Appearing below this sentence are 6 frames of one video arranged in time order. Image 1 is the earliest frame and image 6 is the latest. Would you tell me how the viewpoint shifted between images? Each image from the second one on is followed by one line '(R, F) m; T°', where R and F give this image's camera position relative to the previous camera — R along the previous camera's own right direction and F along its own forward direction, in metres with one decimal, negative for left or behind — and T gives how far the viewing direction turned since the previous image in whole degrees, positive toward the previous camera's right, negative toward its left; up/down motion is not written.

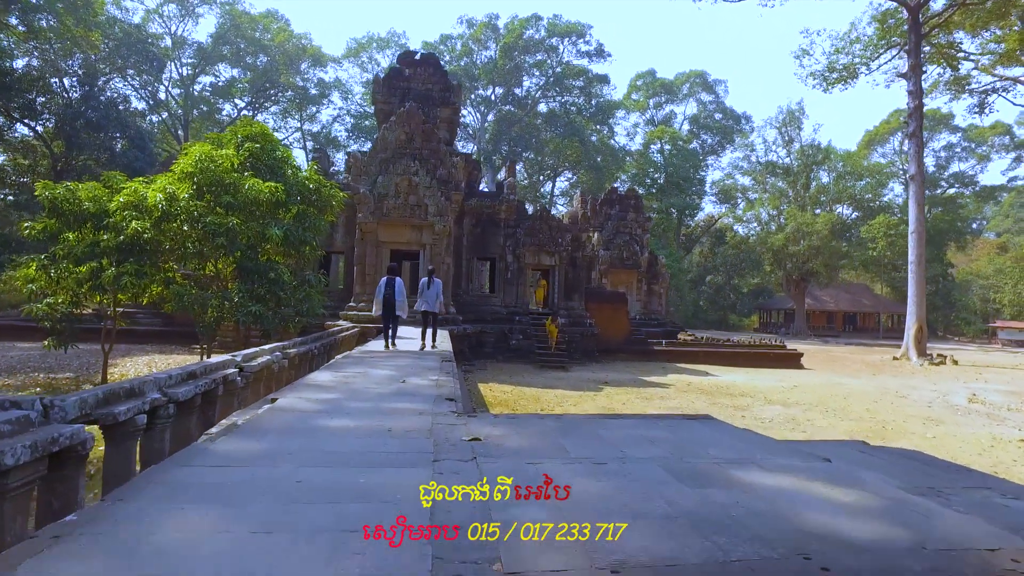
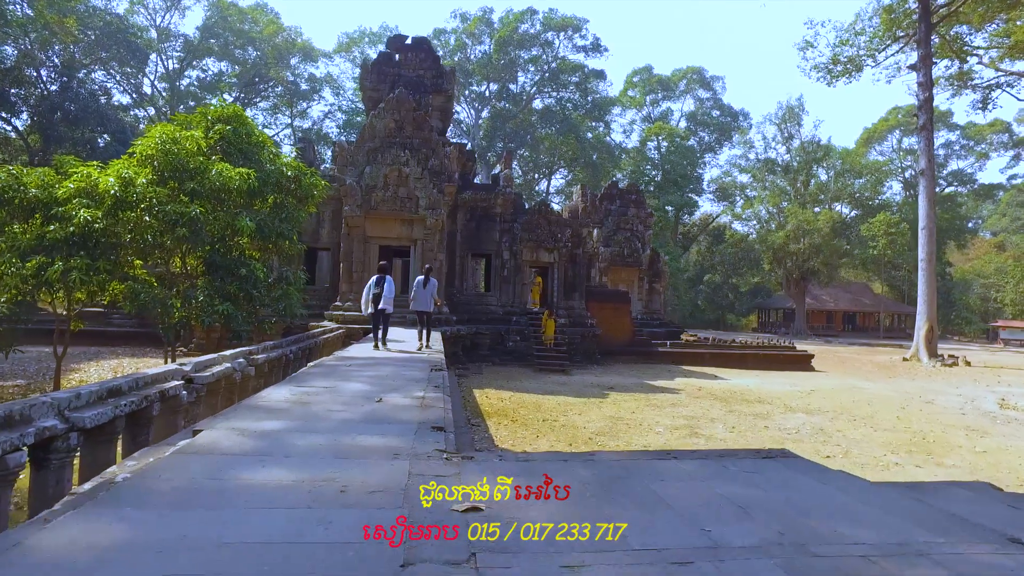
(-0.1, +1.0) m; +1°
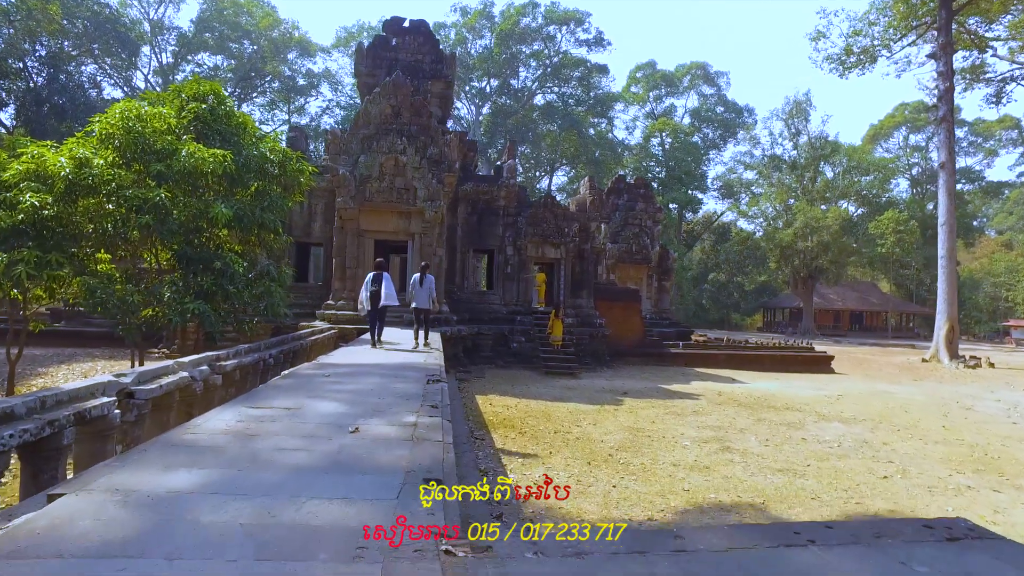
(-0.1, +0.9) m; 0°
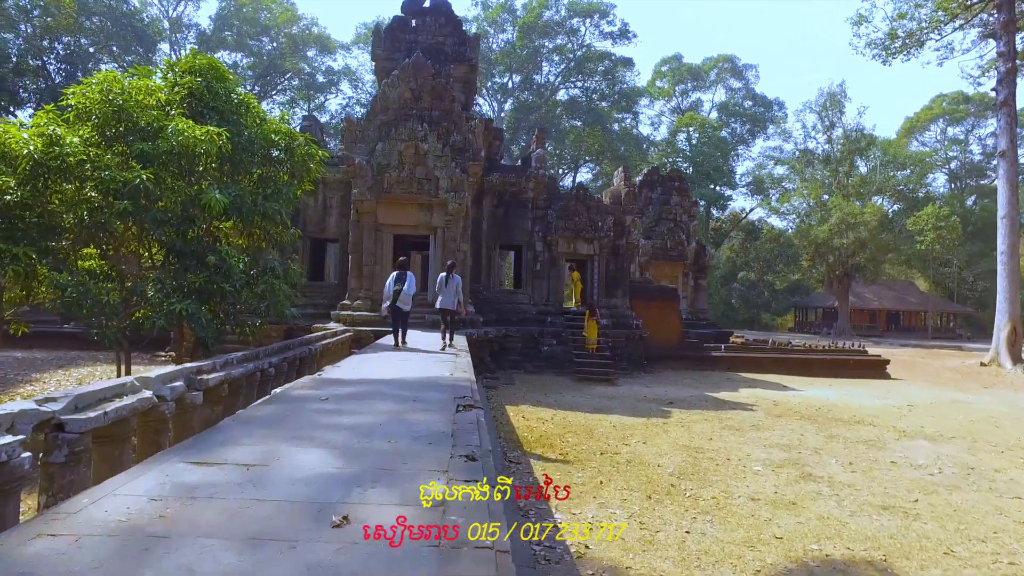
(-0.2, +1.1) m; -2°
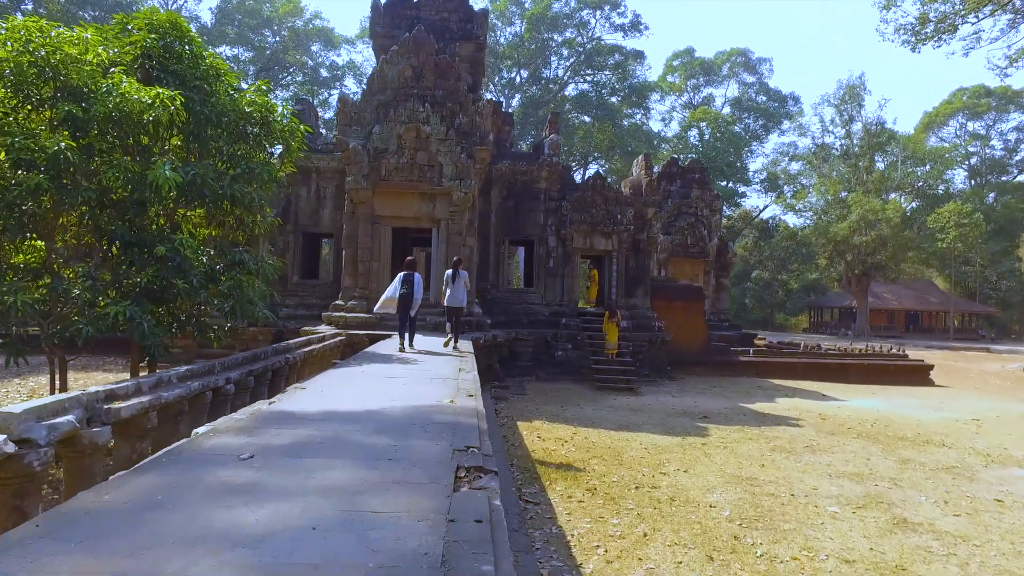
(-0.1, +1.2) m; -1°
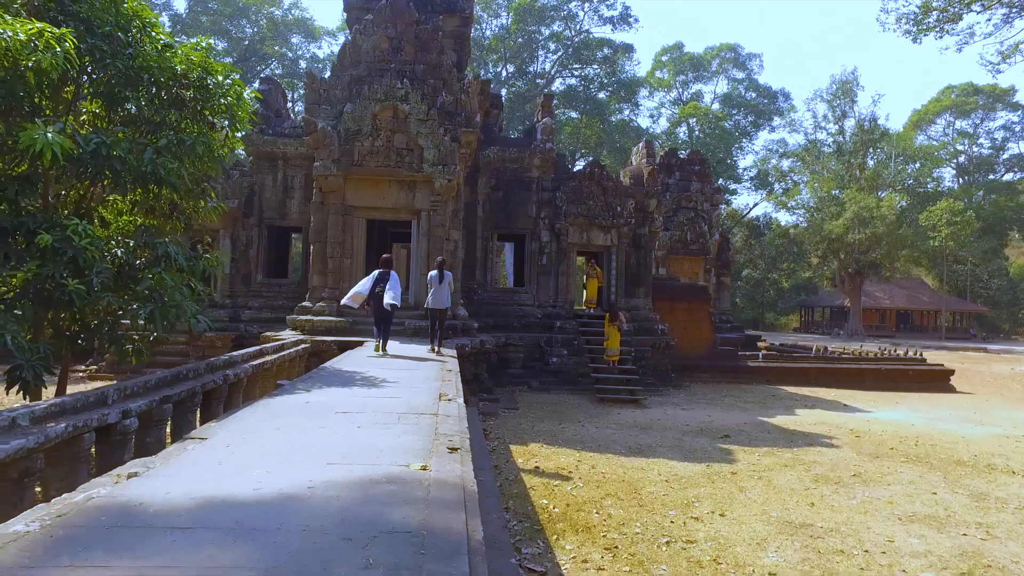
(-0.1, +1.3) m; +1°
